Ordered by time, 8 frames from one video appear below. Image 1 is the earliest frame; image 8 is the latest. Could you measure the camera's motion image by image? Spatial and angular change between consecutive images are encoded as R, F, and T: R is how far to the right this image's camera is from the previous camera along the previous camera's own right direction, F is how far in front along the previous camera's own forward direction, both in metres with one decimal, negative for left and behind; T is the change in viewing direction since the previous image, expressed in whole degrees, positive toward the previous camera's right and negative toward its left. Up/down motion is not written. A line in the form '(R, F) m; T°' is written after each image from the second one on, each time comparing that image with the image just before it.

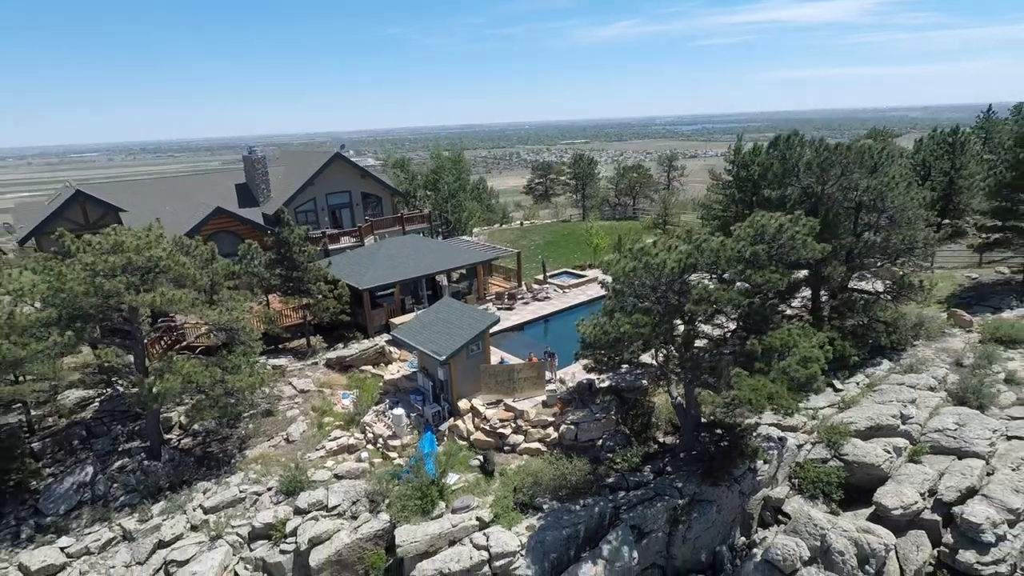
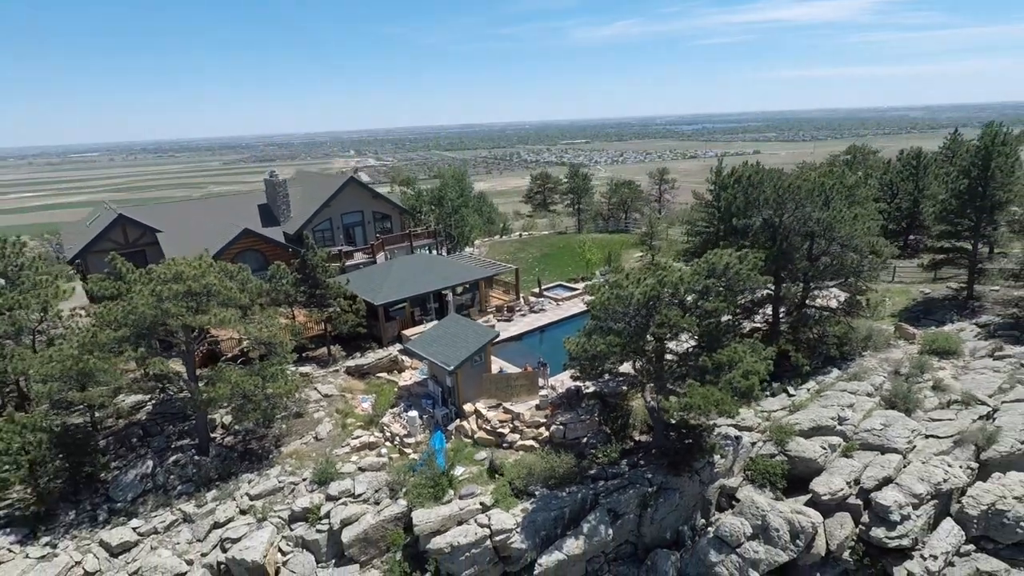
(+0.1, -2.3) m; 0°
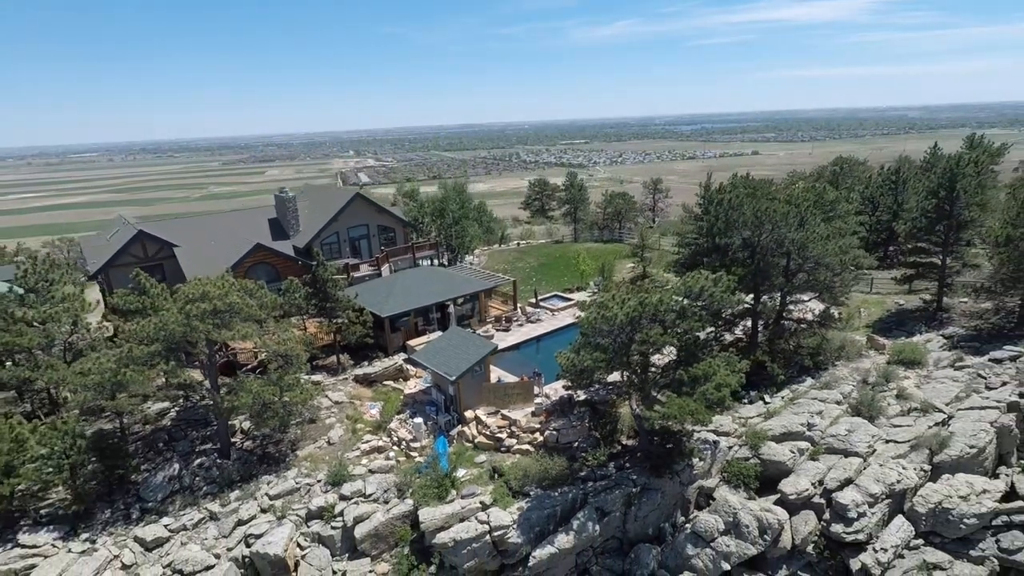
(+0.1, -1.4) m; 0°
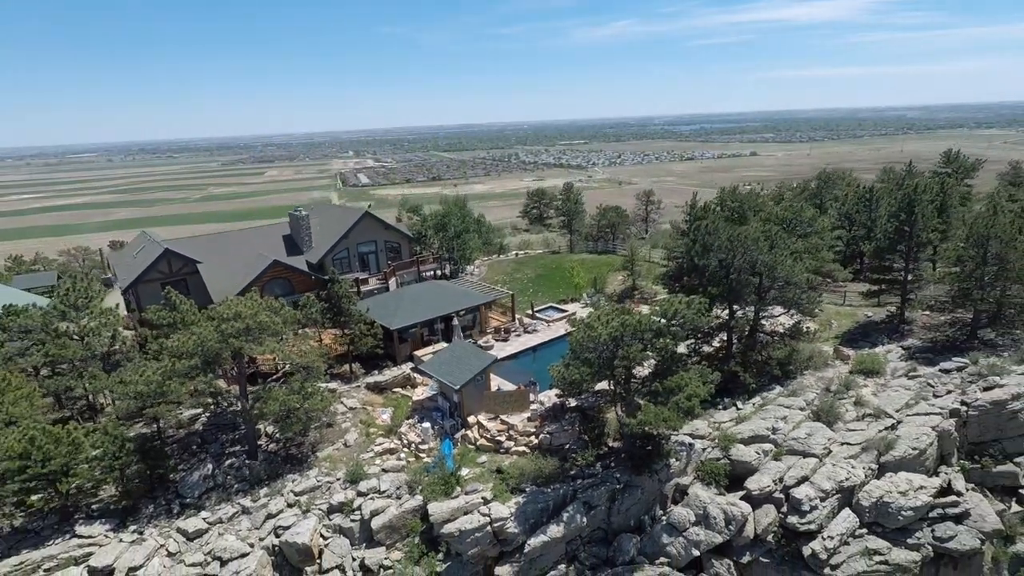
(0.0, -2.0) m; 0°
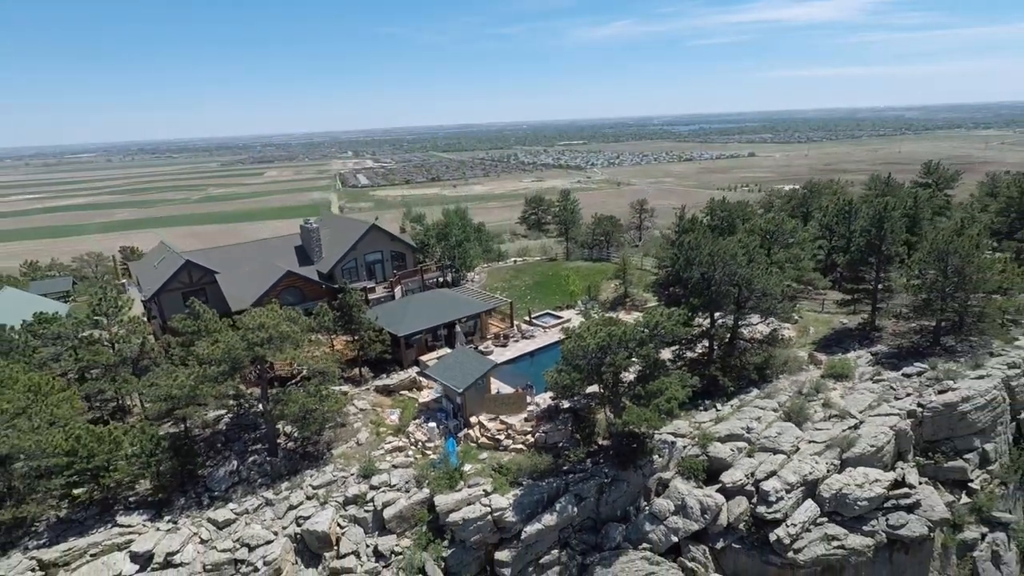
(0.0, -1.9) m; 0°
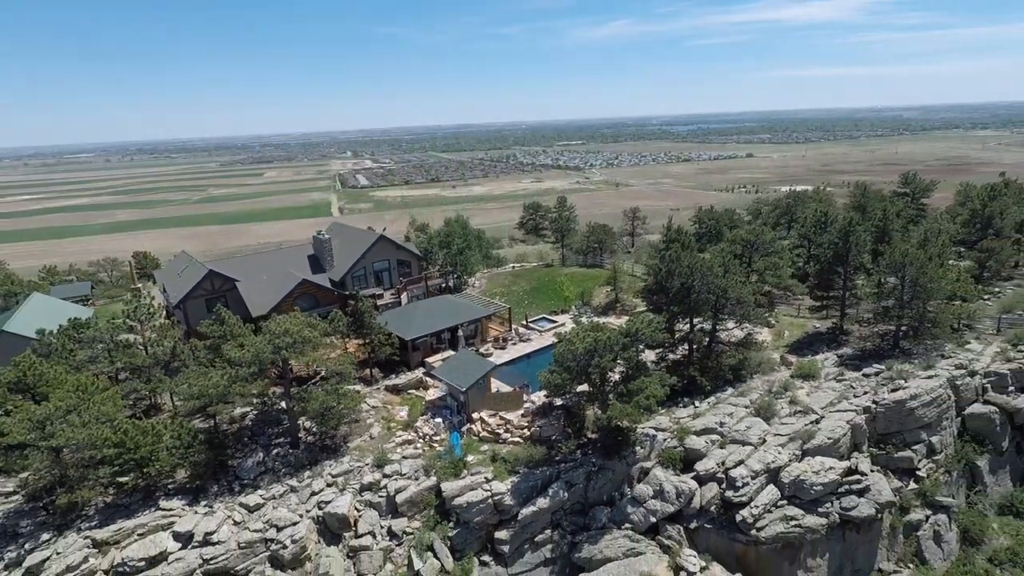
(0.0, -2.4) m; 0°
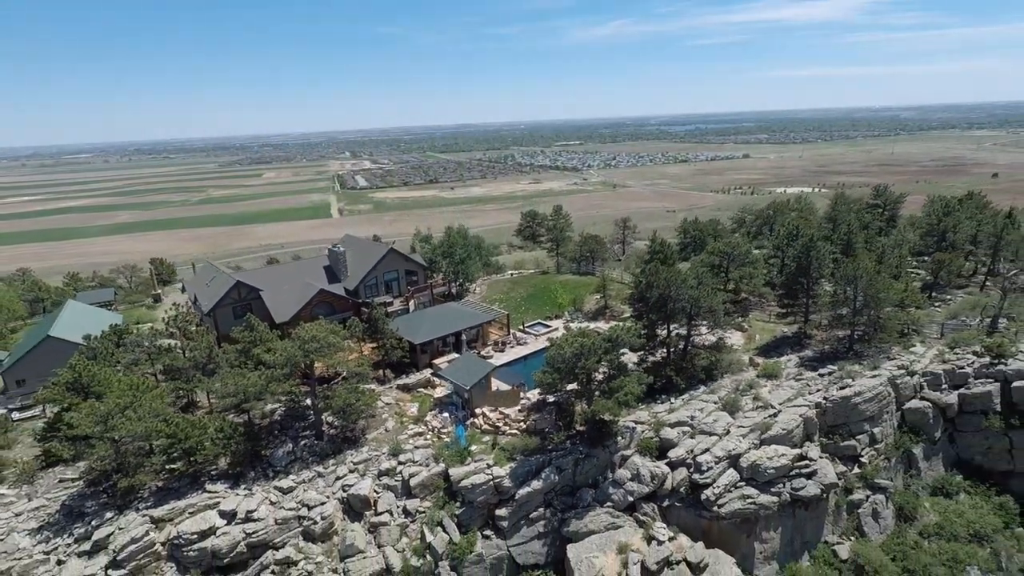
(0.0, -3.4) m; 0°
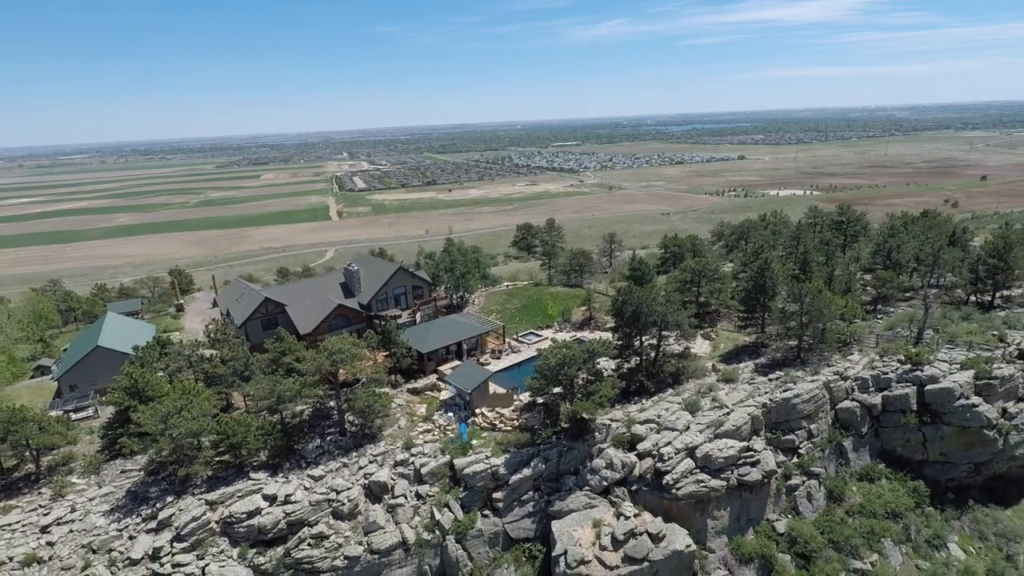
(+0.2, -4.8) m; 0°
